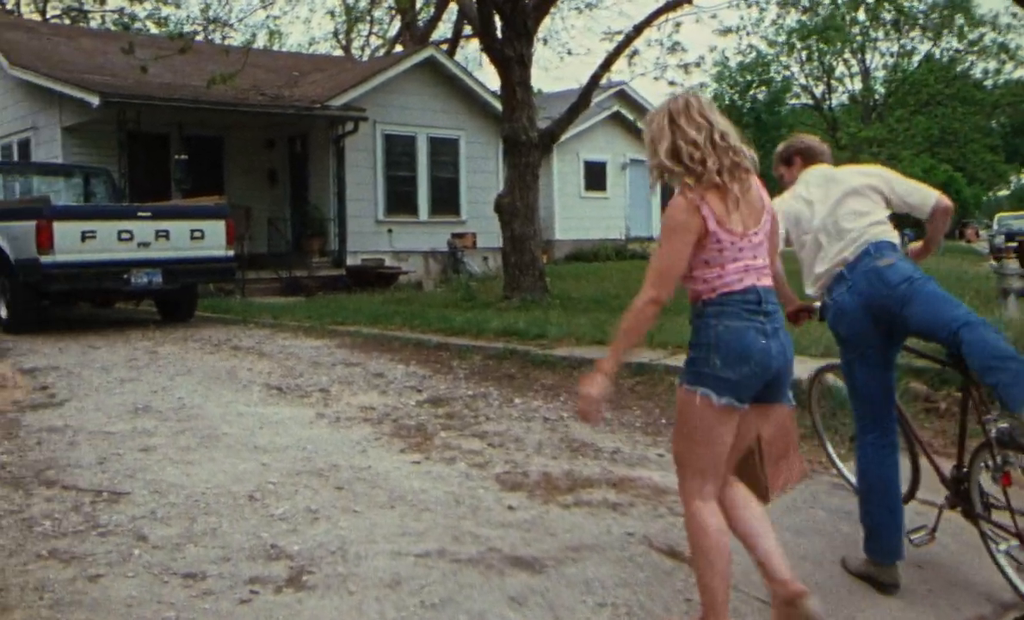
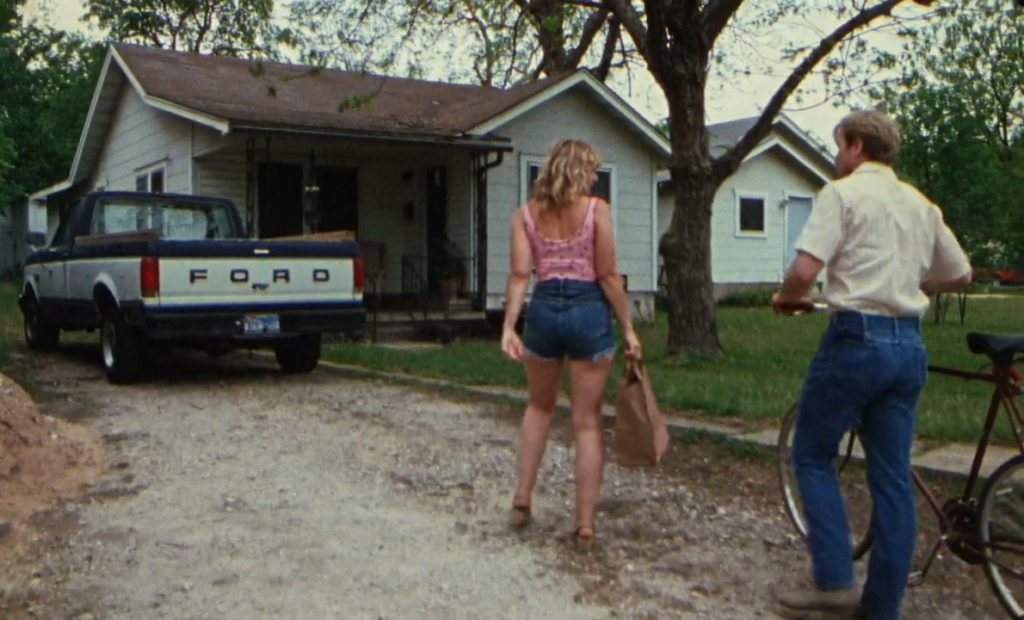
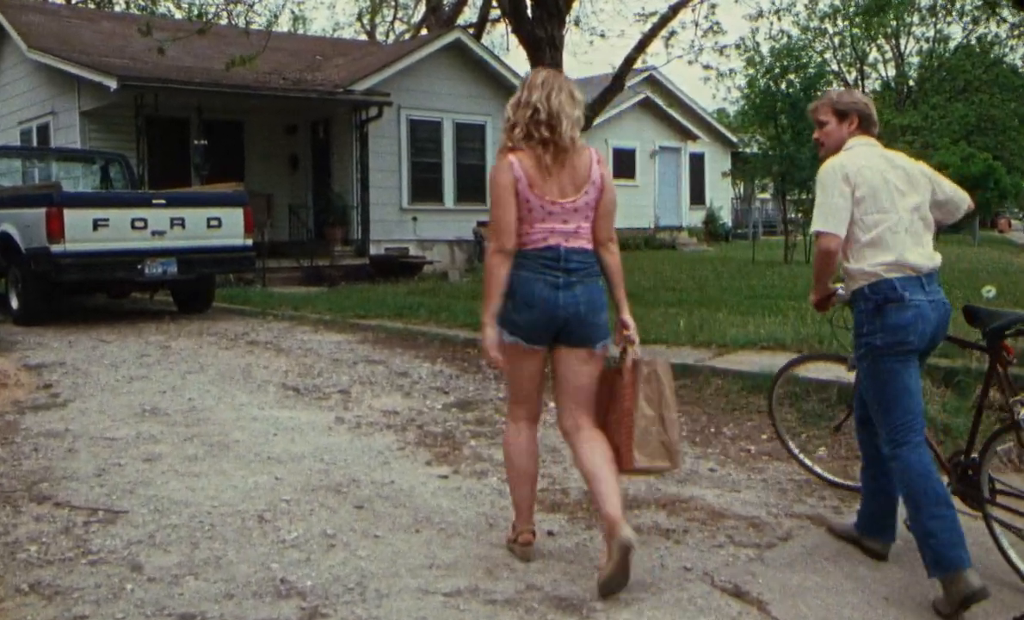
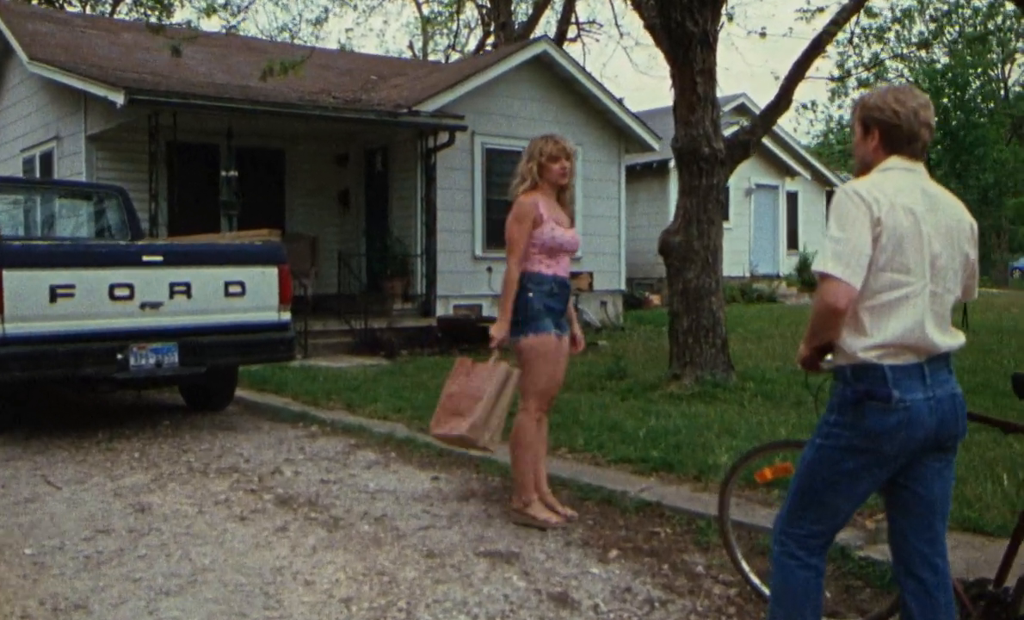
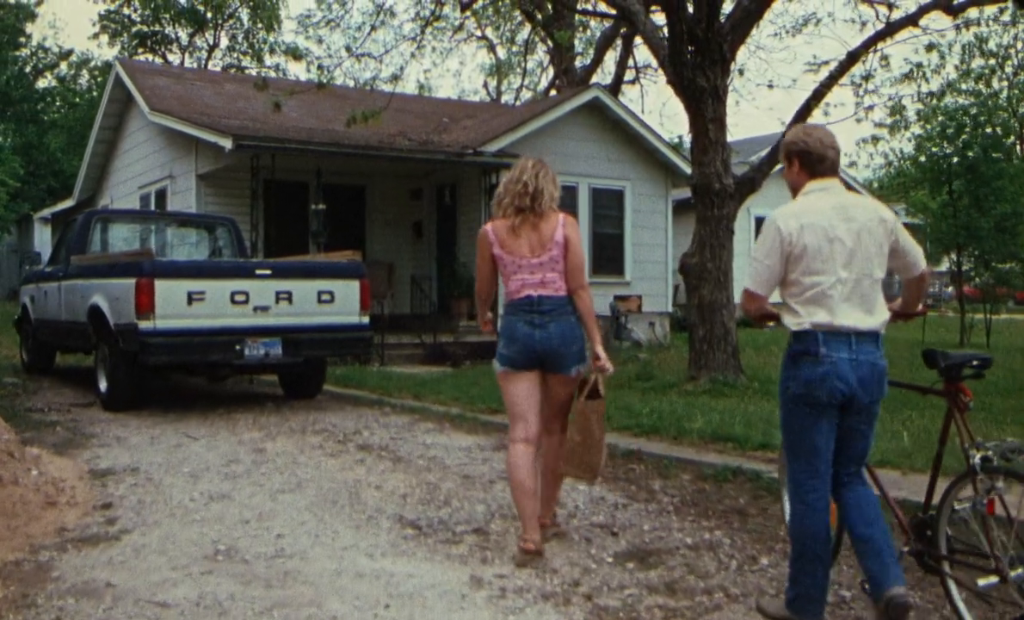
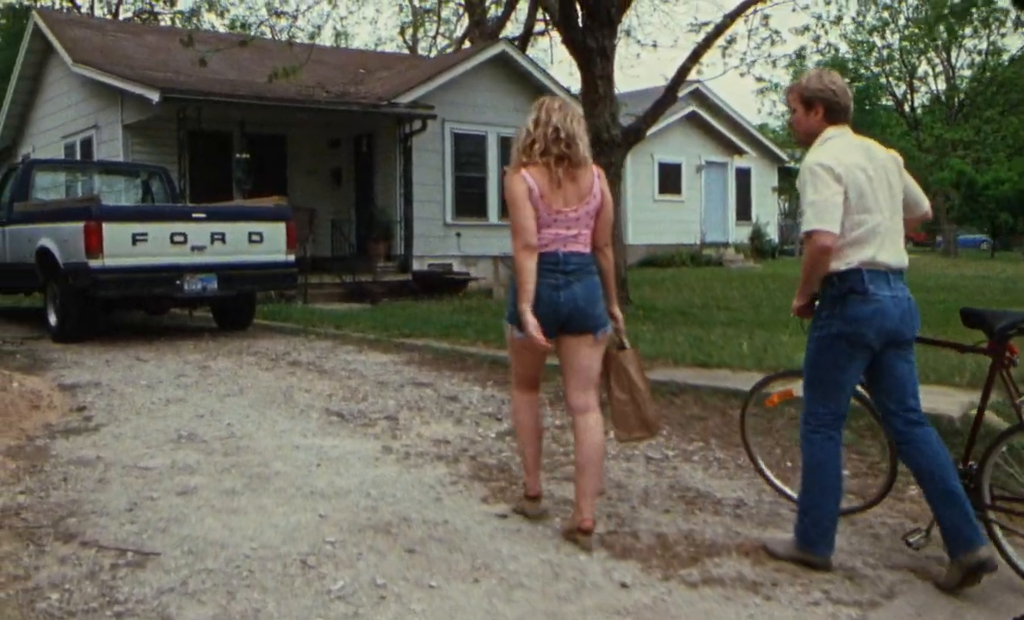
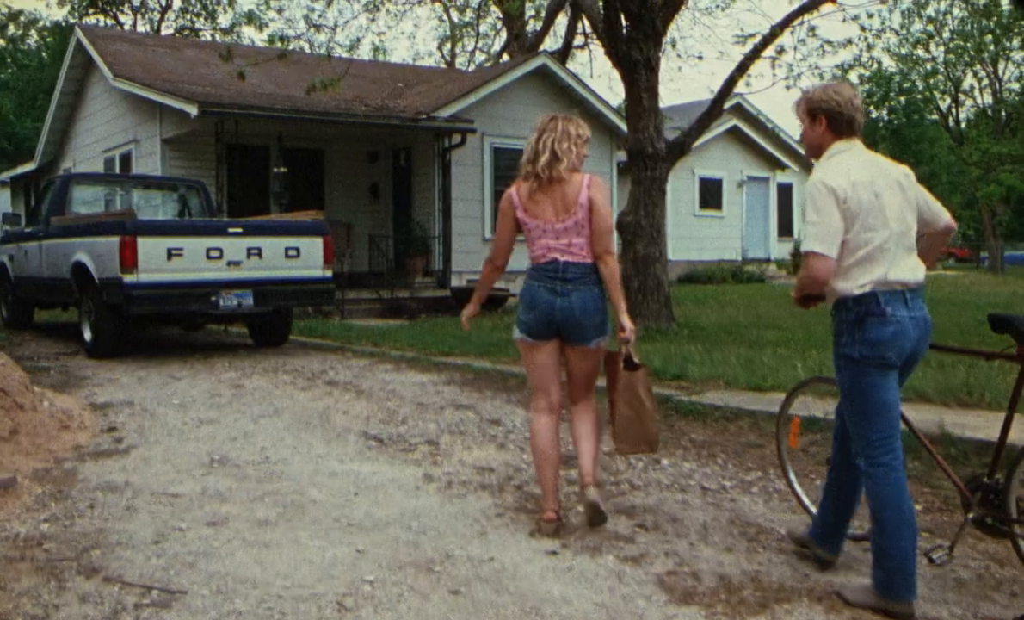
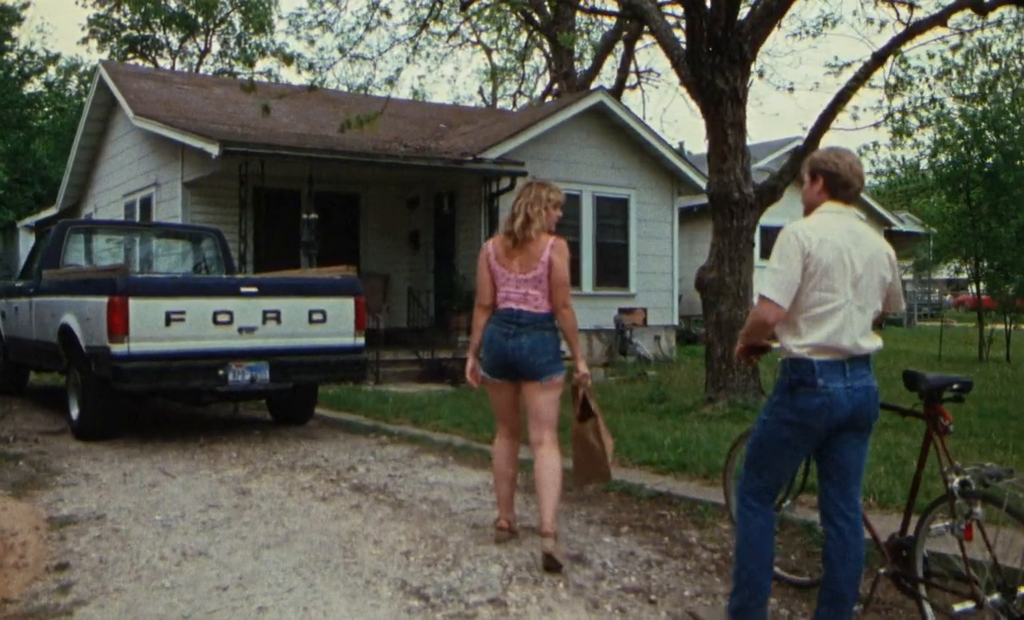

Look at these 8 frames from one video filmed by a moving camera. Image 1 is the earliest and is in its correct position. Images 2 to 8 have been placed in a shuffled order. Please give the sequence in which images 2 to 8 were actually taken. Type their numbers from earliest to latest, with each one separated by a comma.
3, 6, 7, 2, 5, 8, 4
